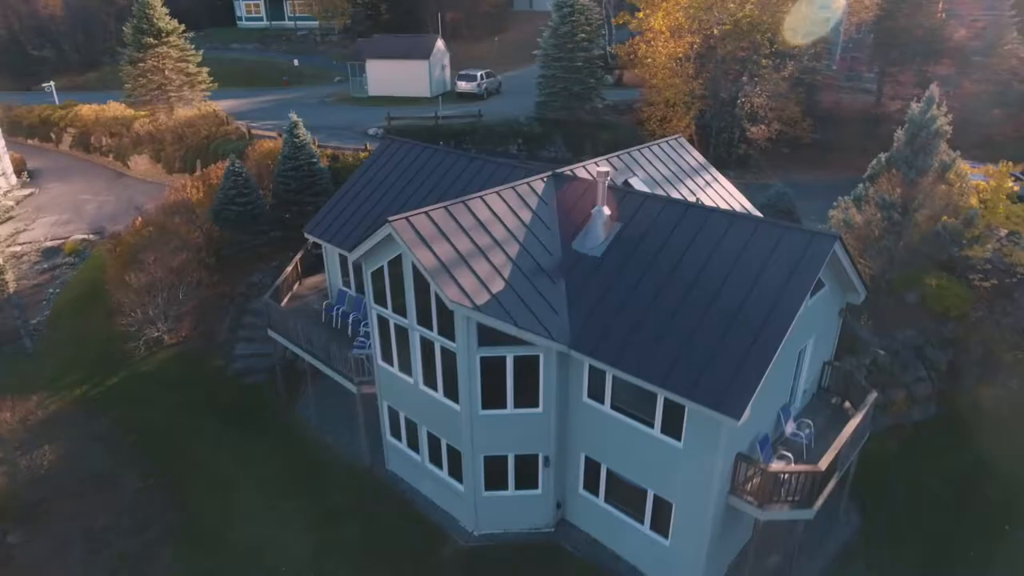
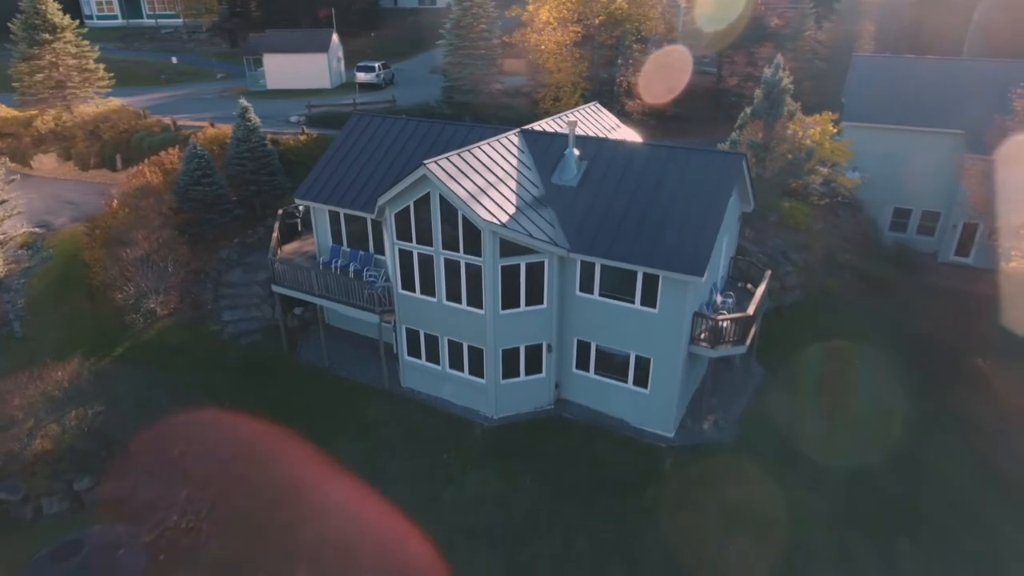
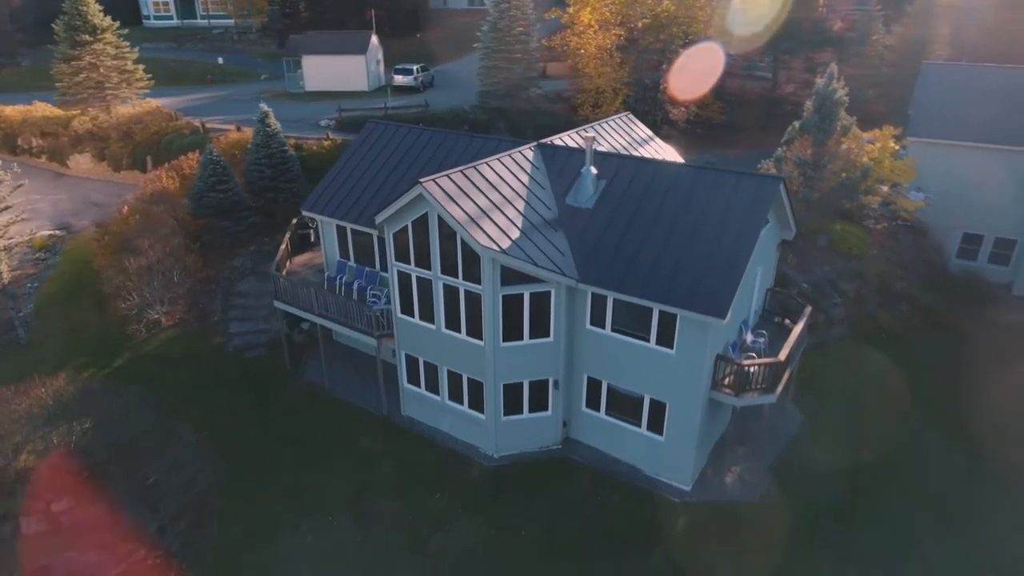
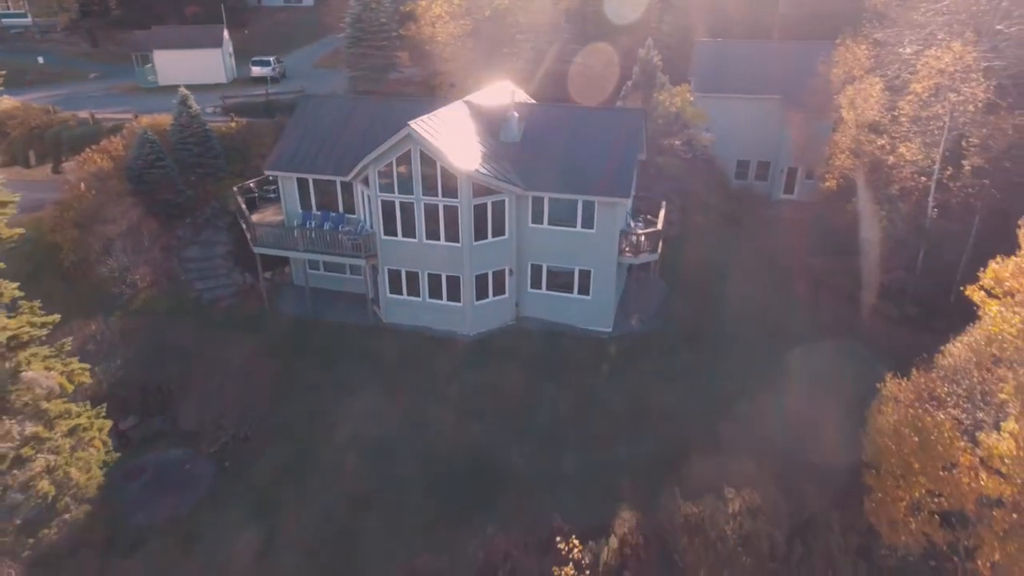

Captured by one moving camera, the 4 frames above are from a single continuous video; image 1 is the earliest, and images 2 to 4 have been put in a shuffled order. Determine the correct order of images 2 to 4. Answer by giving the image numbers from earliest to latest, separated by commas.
3, 2, 4
